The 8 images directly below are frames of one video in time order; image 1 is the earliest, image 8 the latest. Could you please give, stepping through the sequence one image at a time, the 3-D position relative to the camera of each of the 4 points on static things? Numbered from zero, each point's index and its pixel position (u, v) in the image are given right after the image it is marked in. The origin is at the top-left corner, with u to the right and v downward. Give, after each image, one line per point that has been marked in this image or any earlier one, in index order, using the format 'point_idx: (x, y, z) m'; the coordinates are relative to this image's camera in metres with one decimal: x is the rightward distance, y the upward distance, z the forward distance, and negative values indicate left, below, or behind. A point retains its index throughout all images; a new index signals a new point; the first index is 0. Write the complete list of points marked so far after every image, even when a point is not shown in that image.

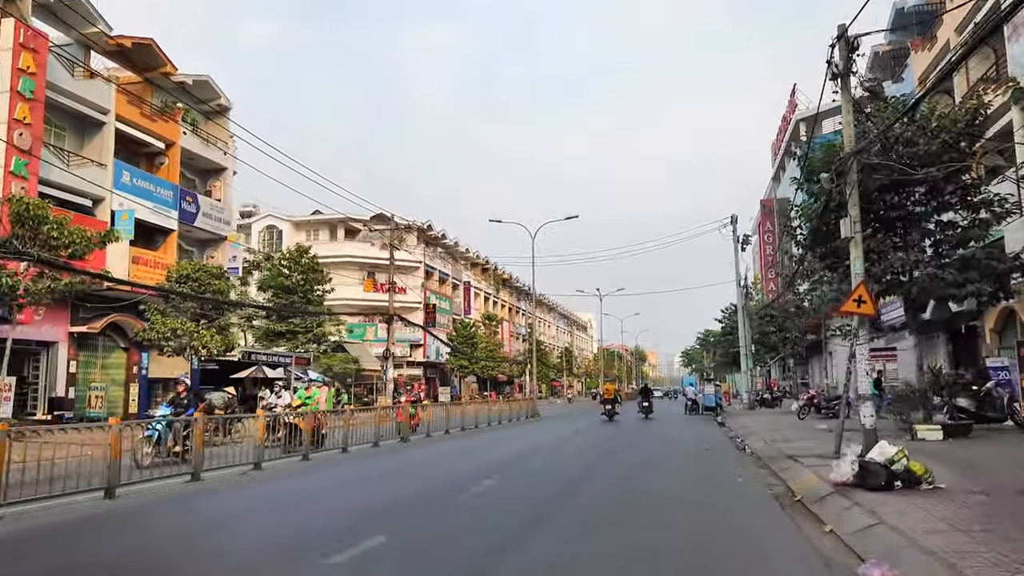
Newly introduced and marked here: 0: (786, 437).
0: (+5.7, -3.1, +15.4) m
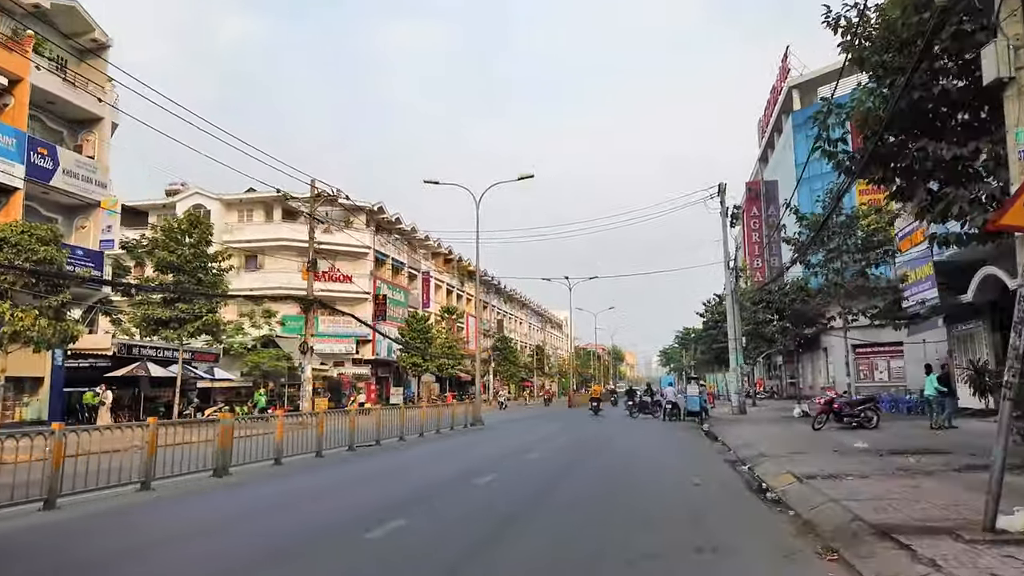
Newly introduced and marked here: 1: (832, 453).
0: (+4.2, -2.4, +10.2) m
1: (+4.5, -2.4, +10.6) m
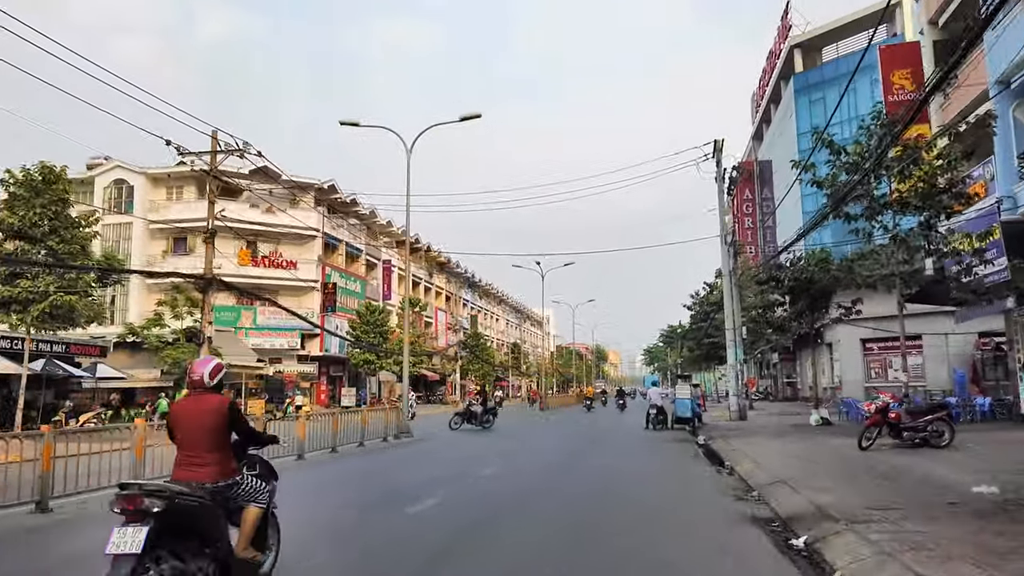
0: (+3.1, -1.8, +5.4) m
1: (+3.4, -1.7, +5.7) m
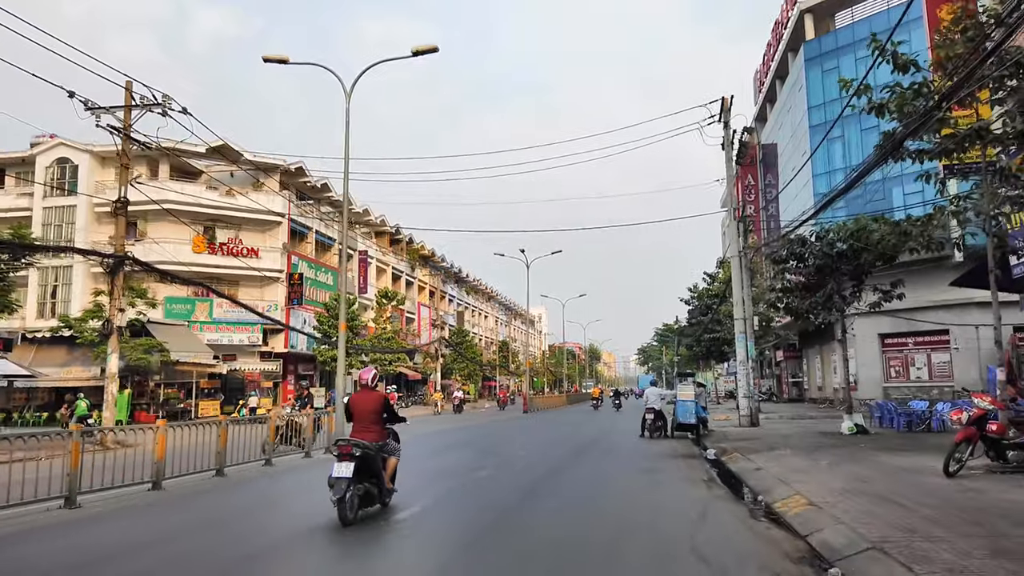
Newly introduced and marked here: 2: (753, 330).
0: (+2.5, -1.3, +2.1) m
1: (+2.8, -1.3, +2.4) m
2: (+6.1, -1.1, +18.9) m
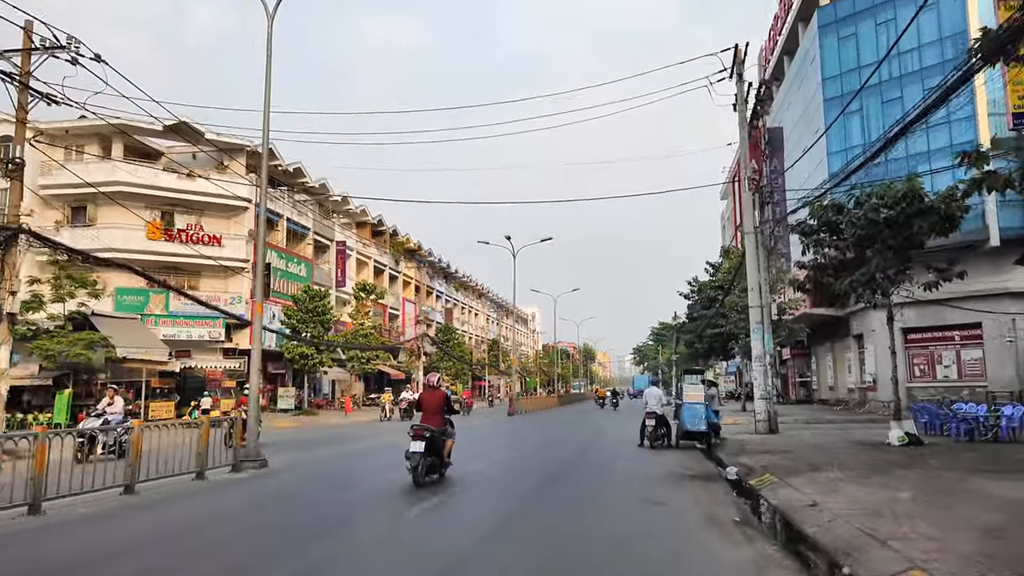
0: (+2.1, -0.9, -0.8) m
1: (+2.4, -0.9, -0.4) m
2: (+5.5, -0.7, +16.0) m
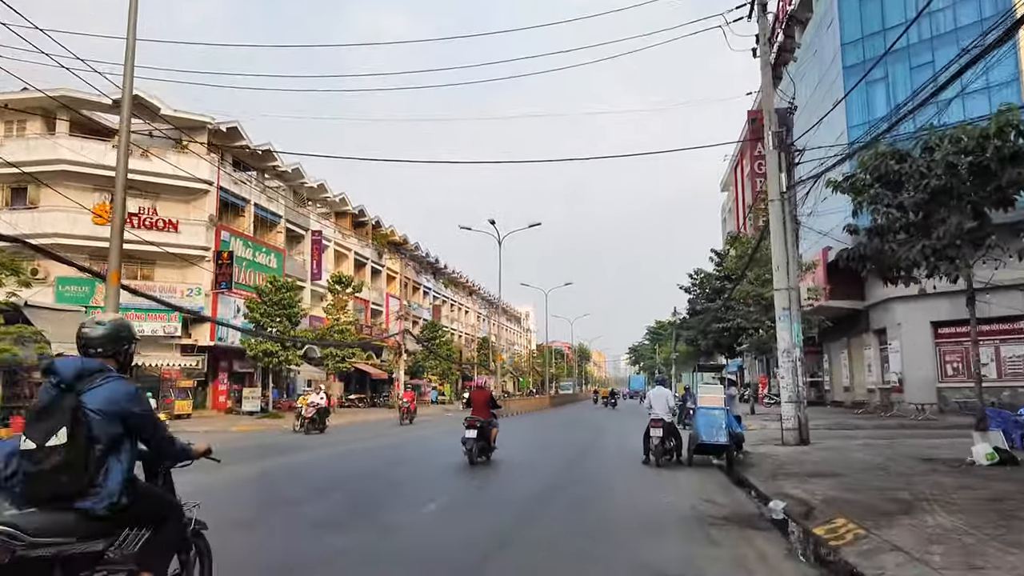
0: (+1.7, -0.5, -3.7) m
1: (+2.0, -0.5, -3.3) m
2: (+5.1, -0.3, +13.2) m
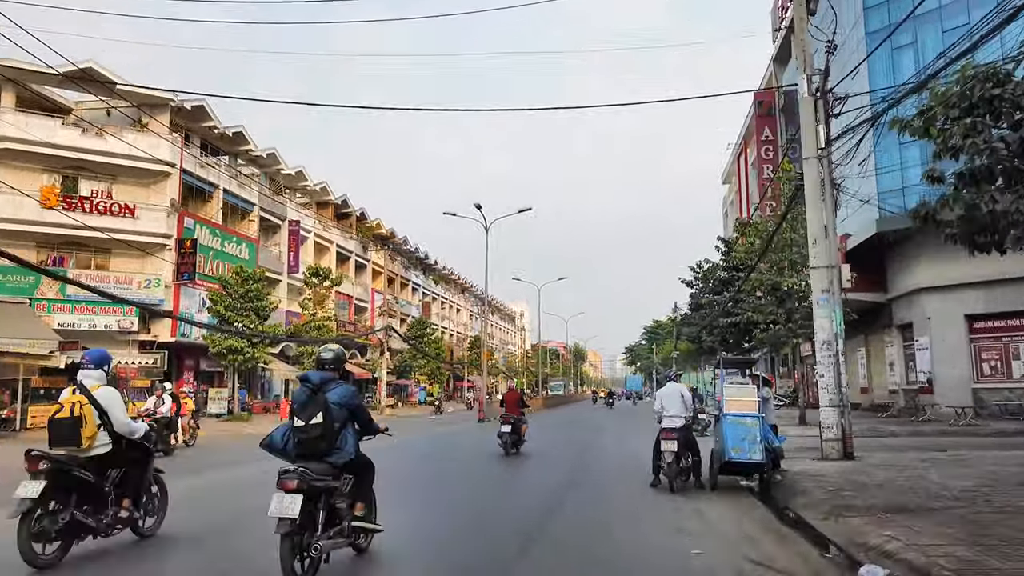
0: (+1.5, -0.2, -6.1) m
1: (+1.8, -0.2, -5.8) m
2: (+4.7, 0.0, +10.7) m
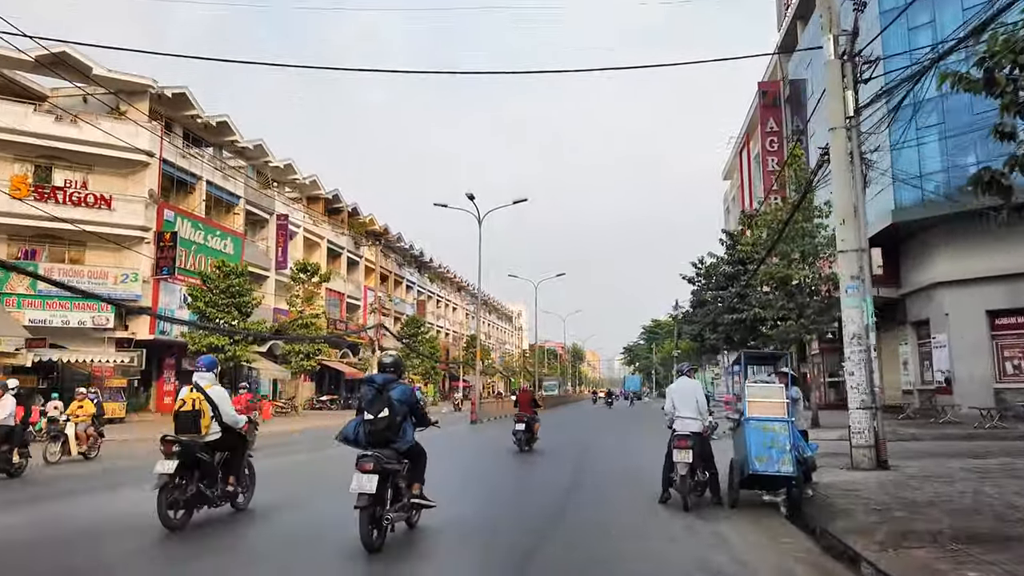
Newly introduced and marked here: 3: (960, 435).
0: (+1.4, 0.0, -7.4) m
1: (+1.7, 0.0, -7.0) m
2: (+4.6, +0.2, +9.5) m
3: (+9.1, -3.0, +15.0) m
